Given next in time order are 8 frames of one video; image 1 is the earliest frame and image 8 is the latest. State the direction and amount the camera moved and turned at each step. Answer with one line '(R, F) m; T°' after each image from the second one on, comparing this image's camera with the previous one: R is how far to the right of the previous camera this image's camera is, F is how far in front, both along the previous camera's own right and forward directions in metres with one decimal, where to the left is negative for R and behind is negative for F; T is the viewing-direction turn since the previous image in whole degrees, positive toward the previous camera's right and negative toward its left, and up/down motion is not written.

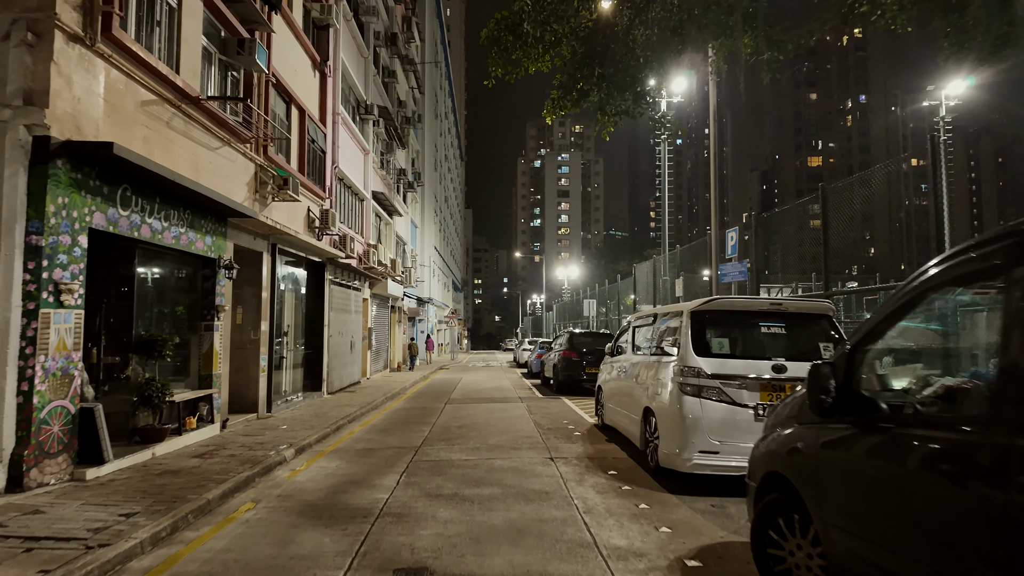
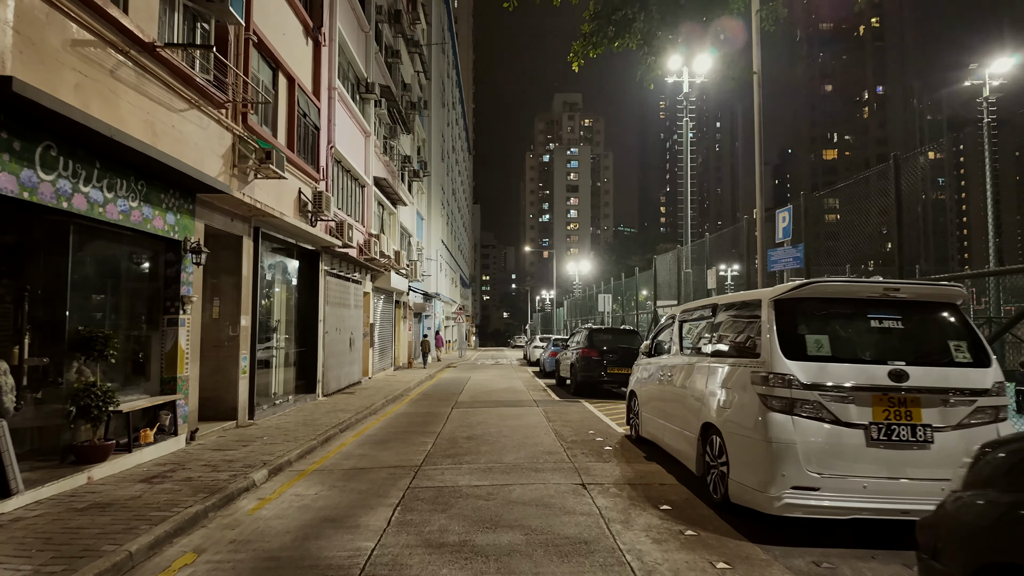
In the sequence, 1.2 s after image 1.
(-0.1, +1.5) m; -1°
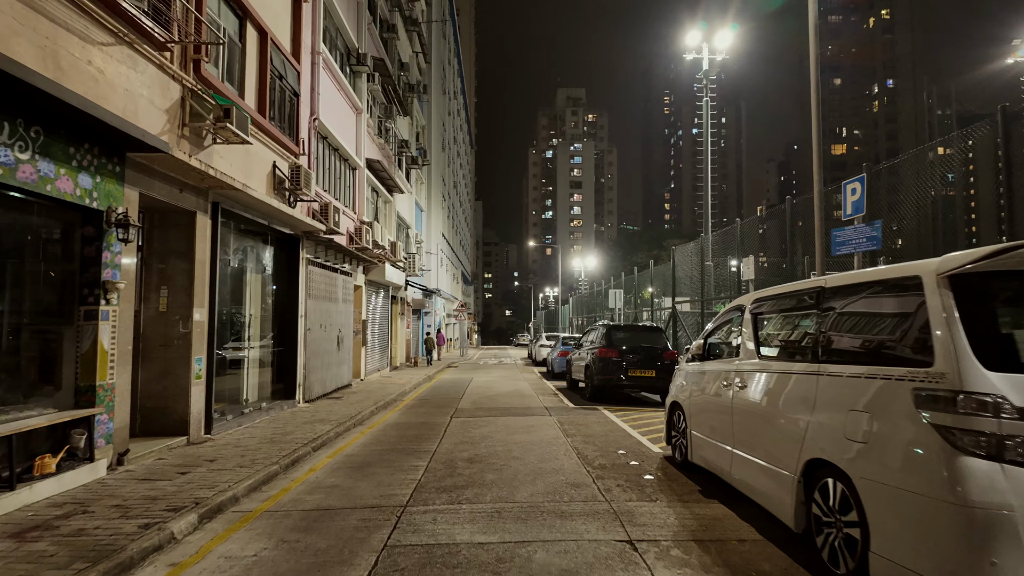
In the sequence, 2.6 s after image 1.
(-0.1, +1.8) m; 0°
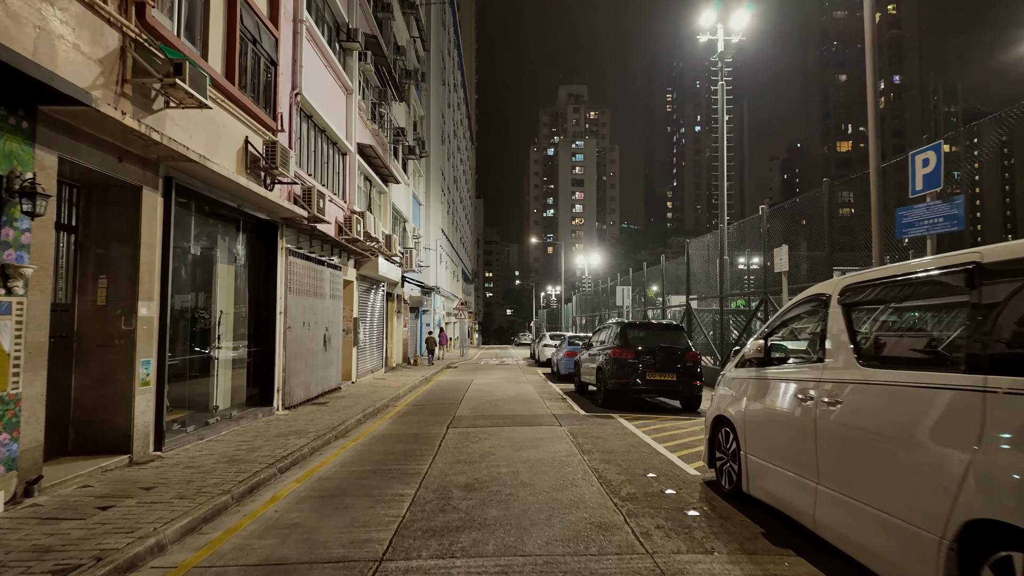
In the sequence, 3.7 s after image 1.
(-0.1, +1.3) m; 0°
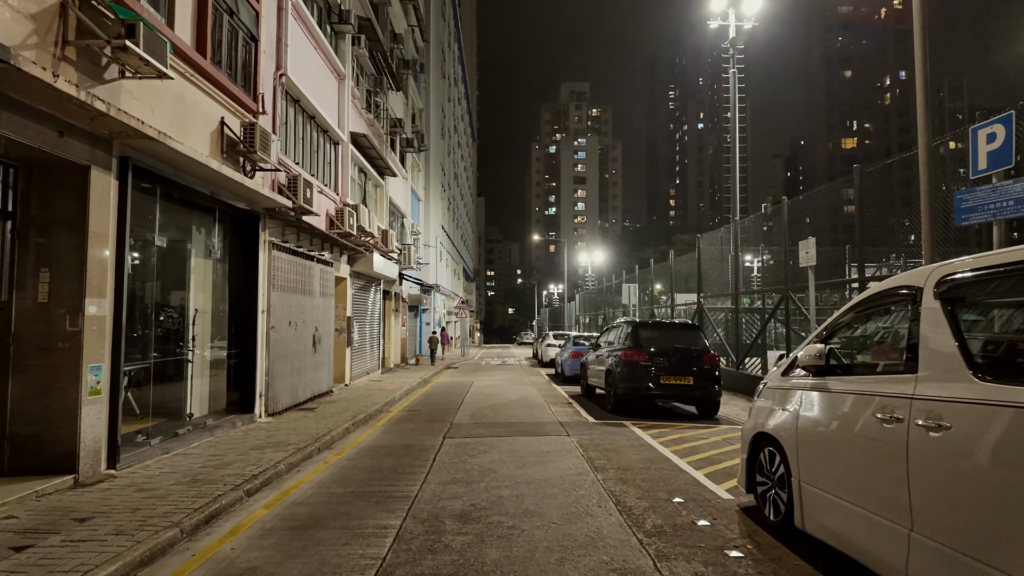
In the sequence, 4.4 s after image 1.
(0.0, +0.9) m; 0°
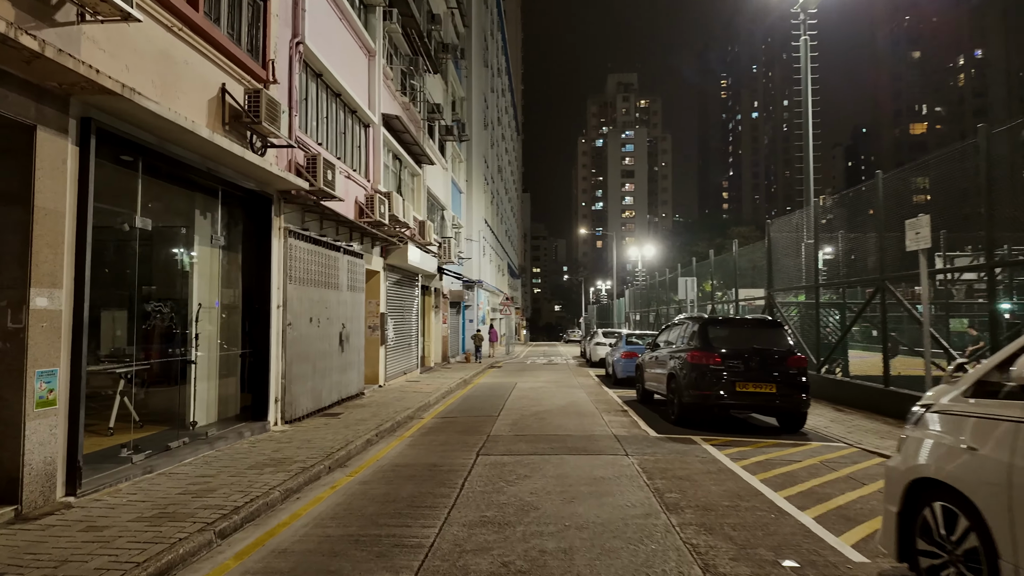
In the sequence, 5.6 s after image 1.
(0.0, +1.4) m; -4°
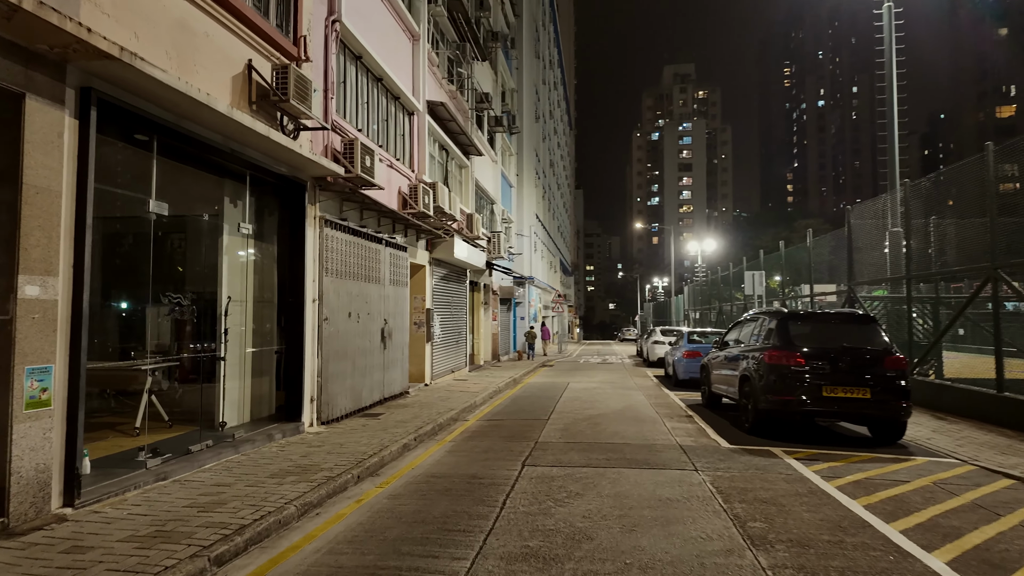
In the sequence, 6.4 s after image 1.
(0.0, +0.9) m; -5°
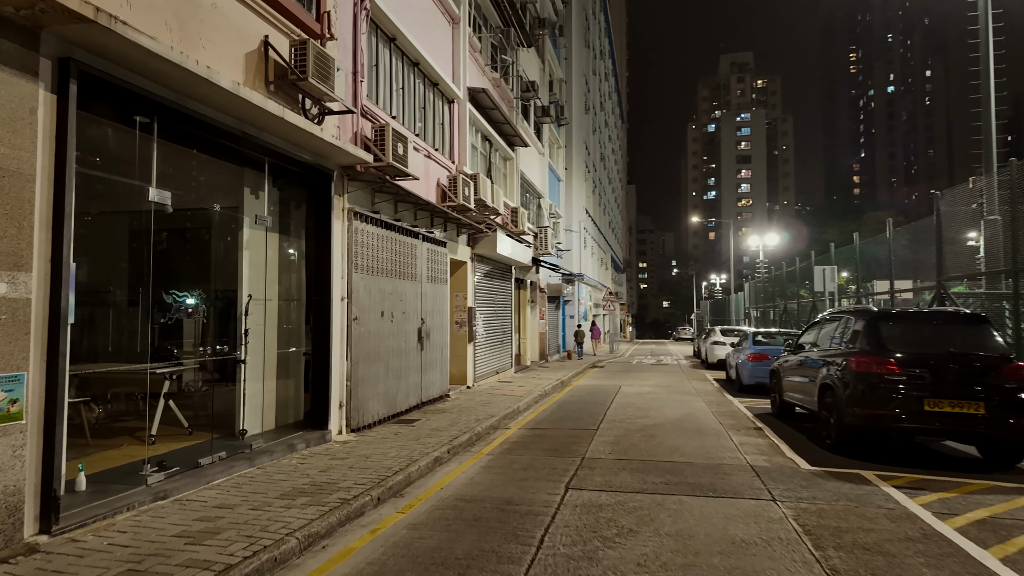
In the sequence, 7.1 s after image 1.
(+0.1, +0.9) m; -5°
